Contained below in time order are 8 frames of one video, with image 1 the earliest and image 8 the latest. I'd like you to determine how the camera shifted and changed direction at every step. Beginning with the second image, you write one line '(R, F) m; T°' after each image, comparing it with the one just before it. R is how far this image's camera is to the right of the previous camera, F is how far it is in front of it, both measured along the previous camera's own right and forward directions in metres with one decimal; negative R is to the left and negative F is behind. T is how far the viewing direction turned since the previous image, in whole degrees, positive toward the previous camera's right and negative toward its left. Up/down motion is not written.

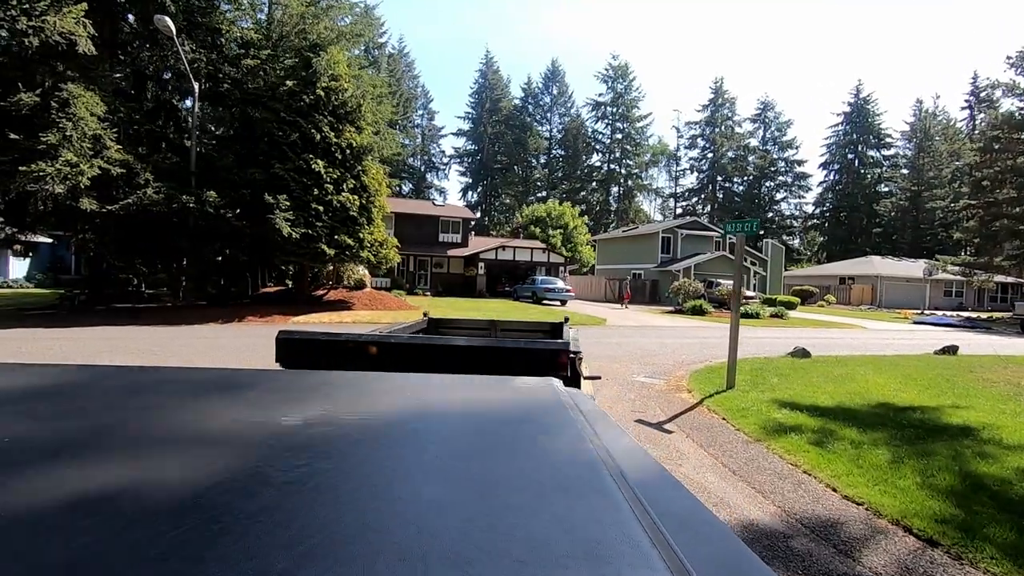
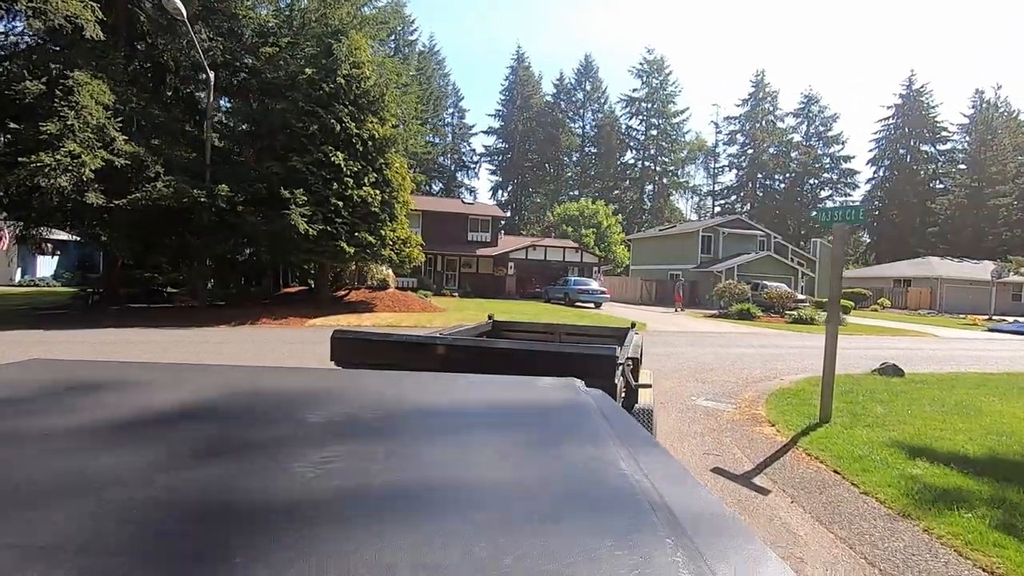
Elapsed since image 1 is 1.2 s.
(0.0, +0.9) m; -3°
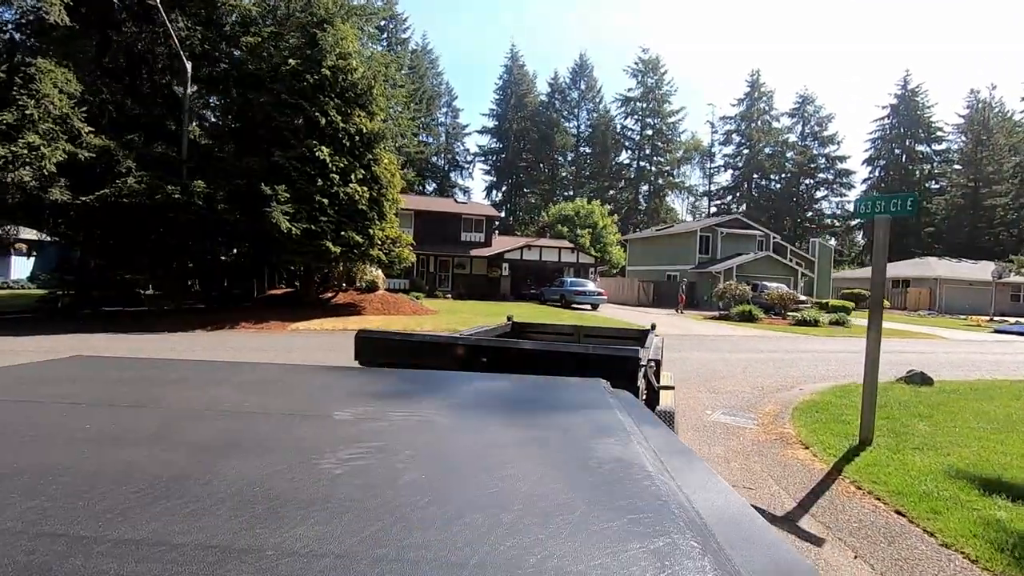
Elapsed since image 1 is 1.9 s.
(0.0, +0.5) m; 0°
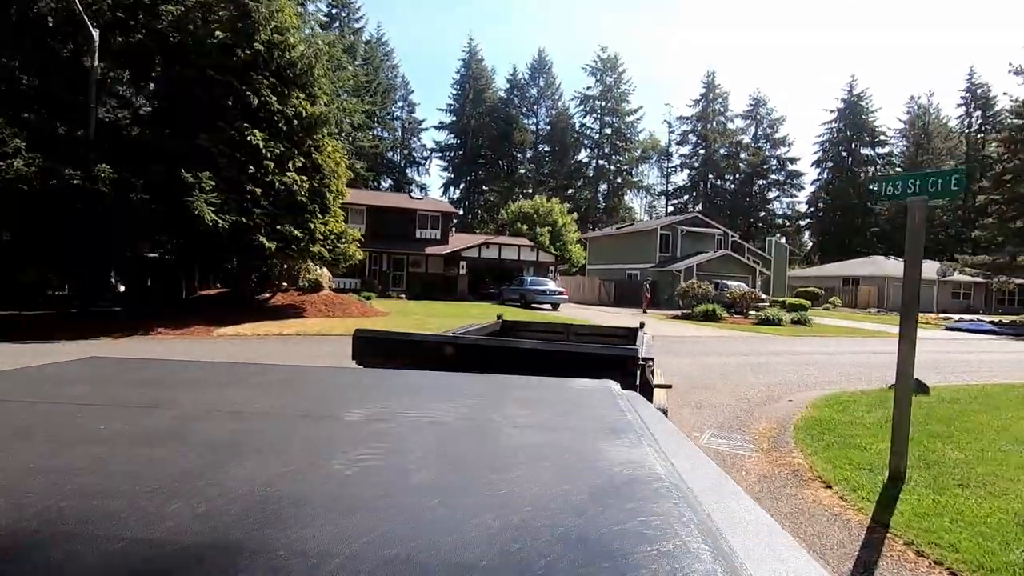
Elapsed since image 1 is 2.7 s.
(0.0, +0.7) m; +4°
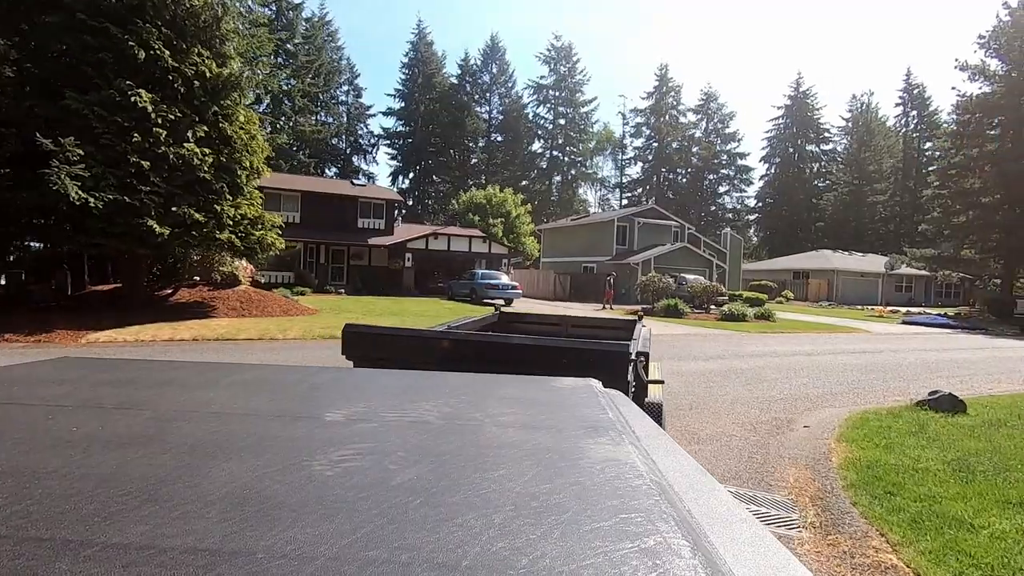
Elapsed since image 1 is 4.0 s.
(+0.1, +1.1) m; +4°
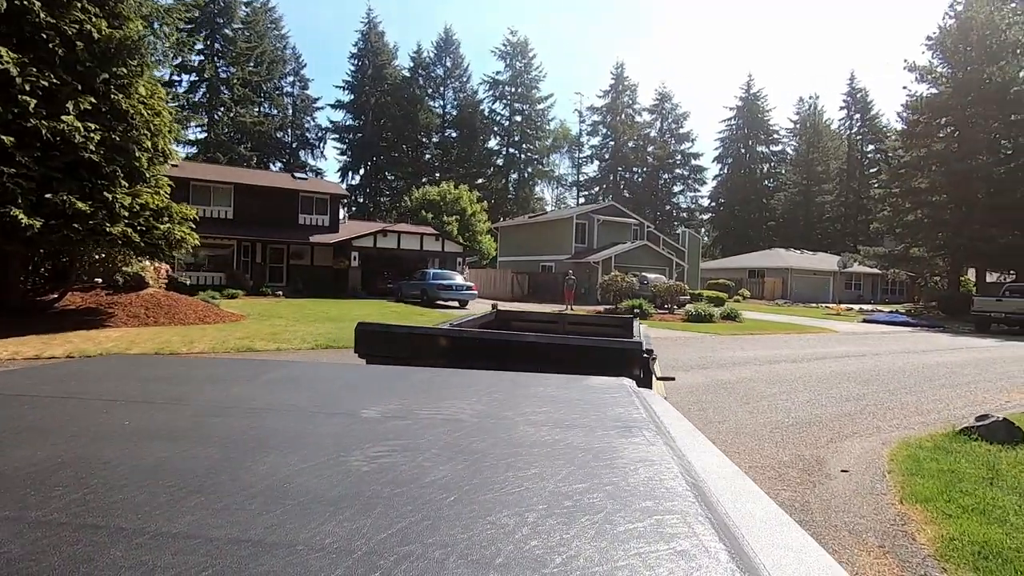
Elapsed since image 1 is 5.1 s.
(0.0, +1.0) m; +4°
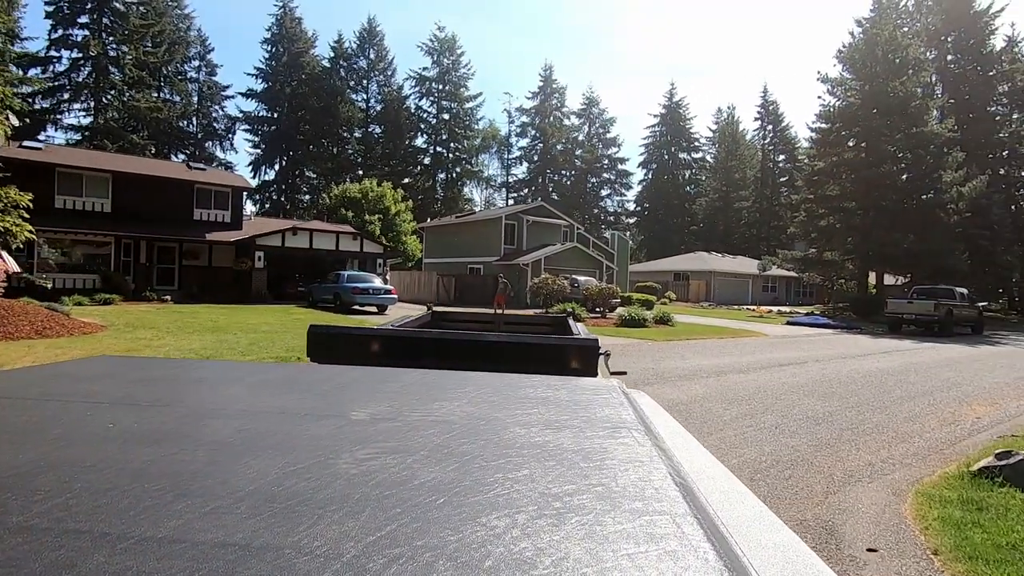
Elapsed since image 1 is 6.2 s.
(+0.1, +0.9) m; +7°
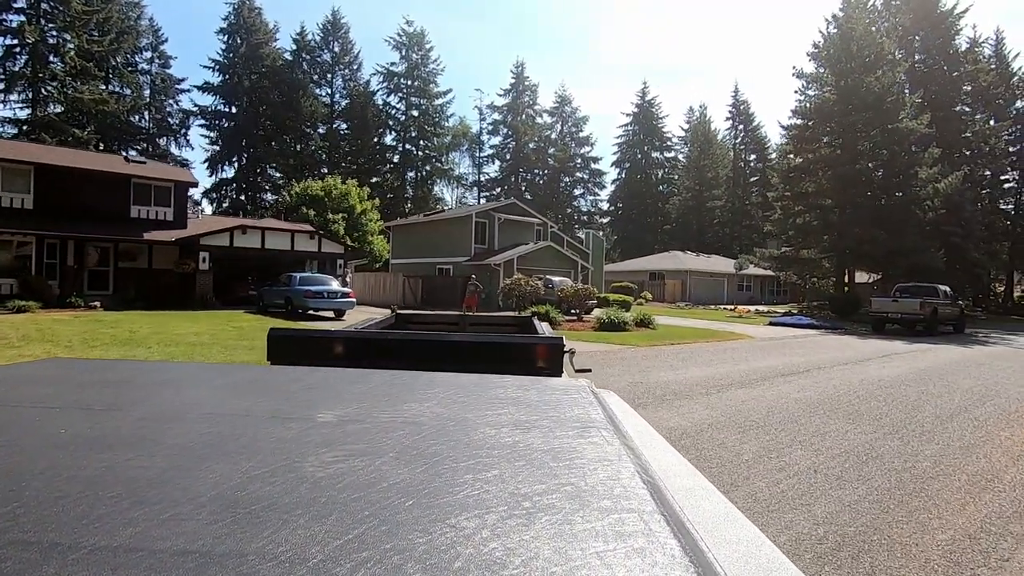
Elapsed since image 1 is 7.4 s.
(+0.1, +1.0) m; +2°
